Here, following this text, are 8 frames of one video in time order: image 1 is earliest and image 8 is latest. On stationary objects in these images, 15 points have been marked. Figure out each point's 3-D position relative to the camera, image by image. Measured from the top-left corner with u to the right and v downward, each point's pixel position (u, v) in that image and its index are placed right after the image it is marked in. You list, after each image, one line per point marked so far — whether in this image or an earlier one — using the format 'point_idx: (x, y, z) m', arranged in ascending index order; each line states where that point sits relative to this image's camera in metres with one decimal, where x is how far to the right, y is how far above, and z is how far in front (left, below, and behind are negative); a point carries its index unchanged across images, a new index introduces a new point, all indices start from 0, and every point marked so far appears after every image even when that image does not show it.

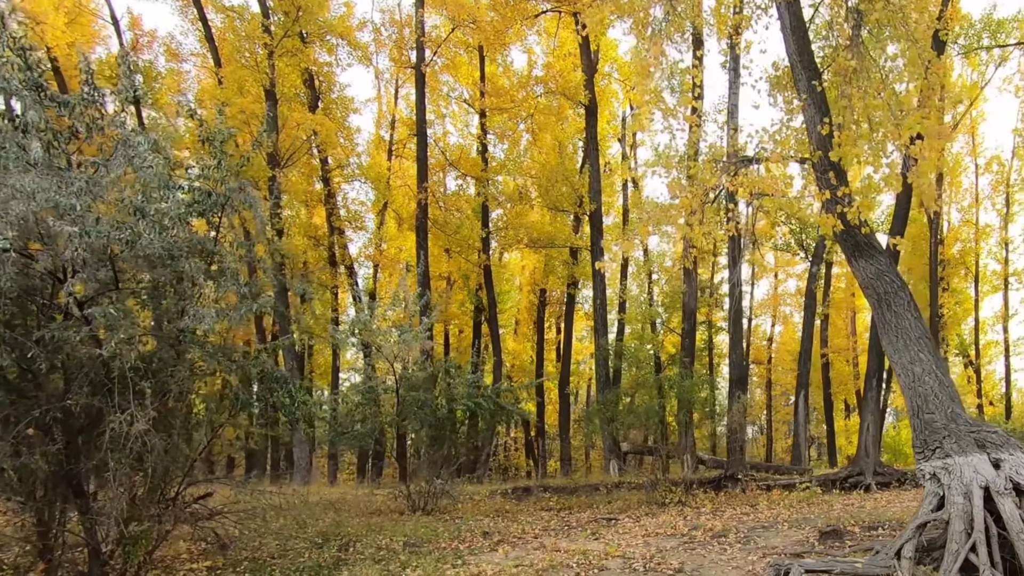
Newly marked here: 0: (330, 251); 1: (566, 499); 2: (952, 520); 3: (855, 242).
0: (-2.9, +0.6, +12.7) m
1: (+0.6, -2.3, +9.2) m
2: (+2.1, -1.1, +4.0) m
3: (+2.2, +0.3, +5.3) m
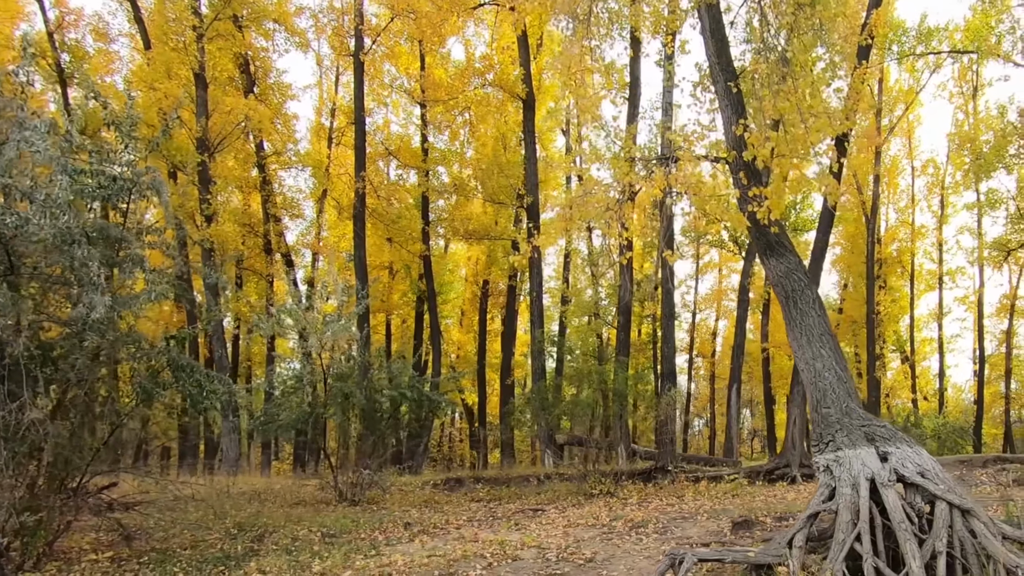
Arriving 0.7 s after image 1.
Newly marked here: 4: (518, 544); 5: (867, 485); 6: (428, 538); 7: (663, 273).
0: (-3.8, +0.8, +12.5) m
1: (-0.2, -2.3, +9.3) m
2: (+1.6, -1.1, +4.2) m
3: (+1.7, +0.3, +5.5) m
4: (0.0, -1.8, +5.8) m
5: (+1.8, -1.0, +4.2) m
6: (-0.6, -1.8, +6.0) m
7: (+1.9, +0.2, +10.6) m
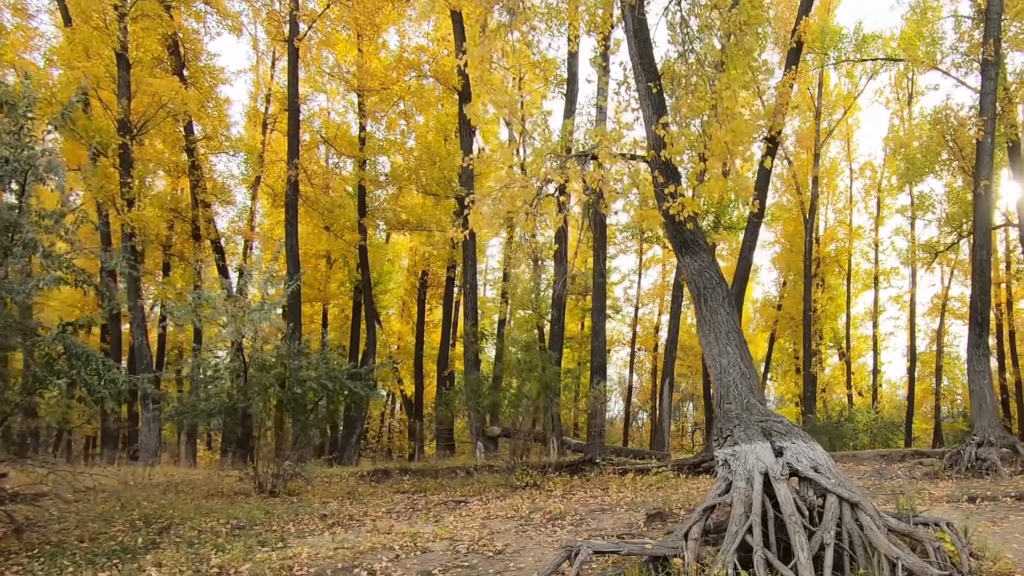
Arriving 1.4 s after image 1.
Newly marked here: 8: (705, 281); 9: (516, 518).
0: (-4.7, +0.9, +12.2) m
1: (-1.0, -2.2, +9.2) m
2: (+1.1, -1.1, +4.2) m
3: (+1.2, +0.3, +5.5) m
4: (-0.6, -1.7, +5.8) m
5: (+1.3, -1.0, +4.3) m
6: (-1.2, -1.7, +5.9) m
7: (+1.1, +0.3, +10.6) m
8: (+1.3, +0.1, +5.5) m
9: (0.0, -1.9, +6.7) m
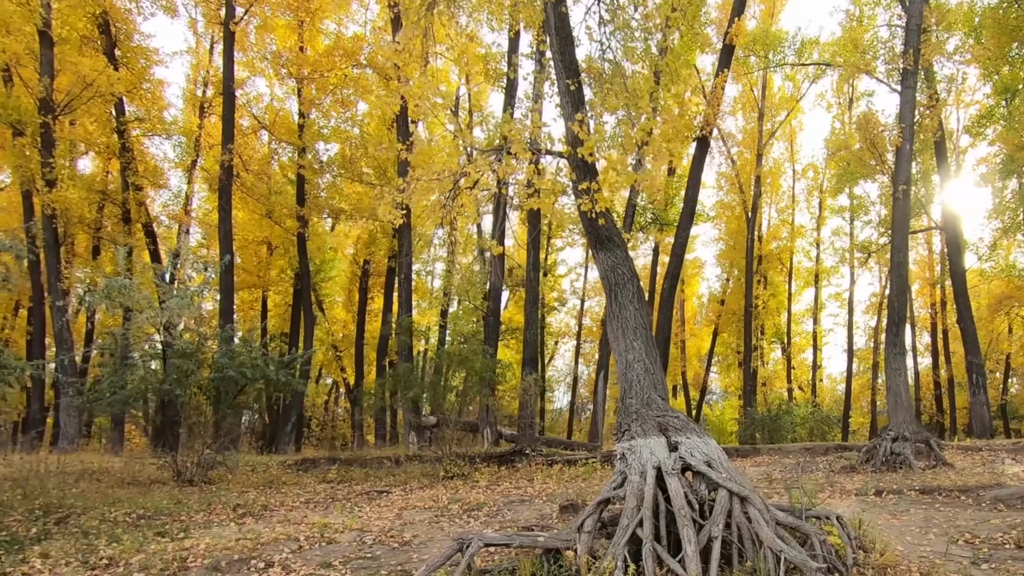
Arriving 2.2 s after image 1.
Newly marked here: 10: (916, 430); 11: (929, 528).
0: (-5.6, +1.2, +12.0) m
1: (-1.8, -2.0, +9.2) m
2: (+0.6, -1.1, +4.3) m
3: (+0.6, +0.4, +5.6) m
4: (-1.2, -1.7, +5.8) m
5: (+0.7, -1.0, +4.4) m
6: (-1.9, -1.6, +5.9) m
7: (+0.2, +0.4, +10.7) m
8: (+0.7, +0.1, +5.5) m
9: (-0.7, -1.8, +6.7) m
10: (+4.4, -1.5, +8.9) m
11: (+2.9, -1.7, +5.8) m
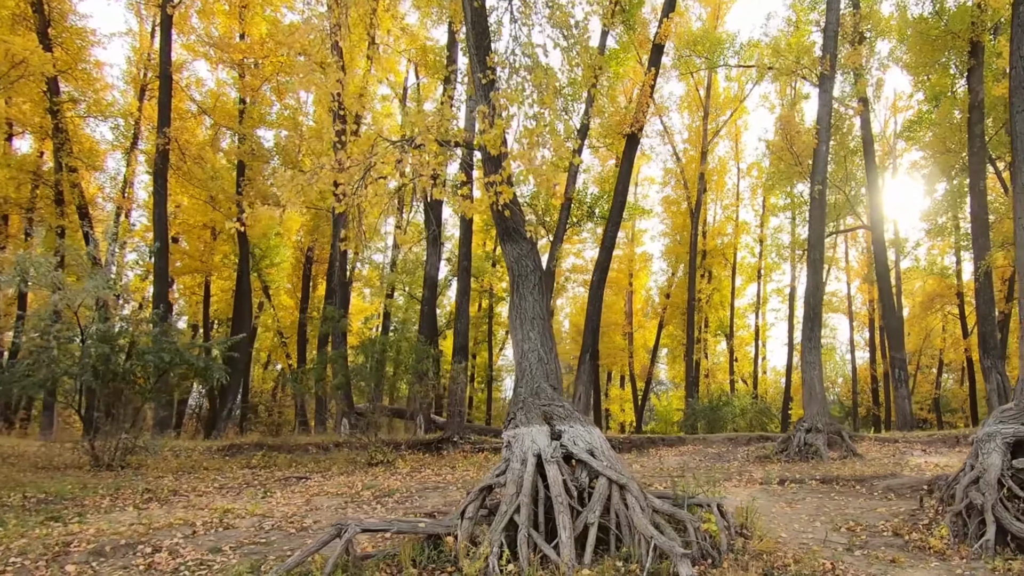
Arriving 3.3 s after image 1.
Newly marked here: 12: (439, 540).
0: (-6.5, +1.4, +11.8) m
1: (-2.7, -1.9, +9.2) m
2: (0.0, -1.1, +4.4) m
3: (-0.1, +0.4, +5.7) m
4: (-1.9, -1.6, +5.8) m
5: (+0.1, -0.9, +4.5) m
6: (-2.5, -1.5, +5.9) m
7: (-0.6, +0.5, +10.8) m
8: (+0.1, +0.1, +5.6) m
9: (-1.4, -1.7, +6.8) m
10: (+3.5, -1.5, +9.2) m
11: (+2.2, -1.6, +6.0) m
12: (-0.4, -1.3, +4.3) m
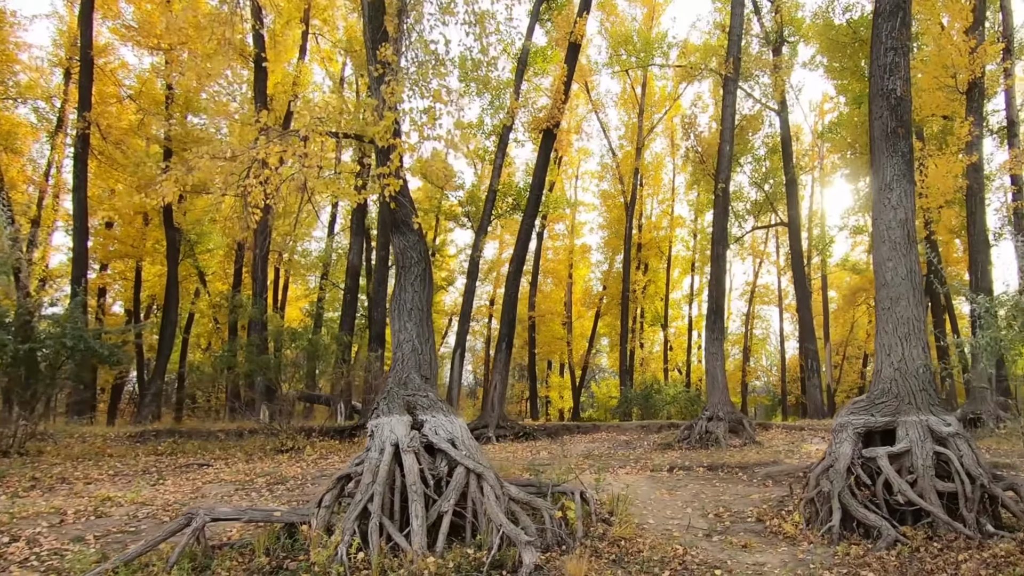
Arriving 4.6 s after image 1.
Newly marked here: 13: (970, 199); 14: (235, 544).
0: (-7.6, +1.6, +11.6) m
1: (-3.7, -1.8, +9.2) m
2: (-0.8, -1.0, +4.5) m
3: (-0.9, +0.5, +5.8) m
4: (-2.7, -1.5, +5.8) m
5: (-0.7, -0.9, +4.6) m
6: (-3.4, -1.5, +5.9) m
7: (-1.7, +0.6, +10.8) m
8: (-0.8, +0.2, +5.7) m
9: (-2.3, -1.6, +6.8) m
10: (+2.5, -1.4, +9.5) m
11: (+1.4, -1.6, +6.2) m
12: (-1.2, -1.3, +4.4) m
13: (+5.4, +1.0, +9.7) m
14: (-1.5, -1.3, +4.3) m
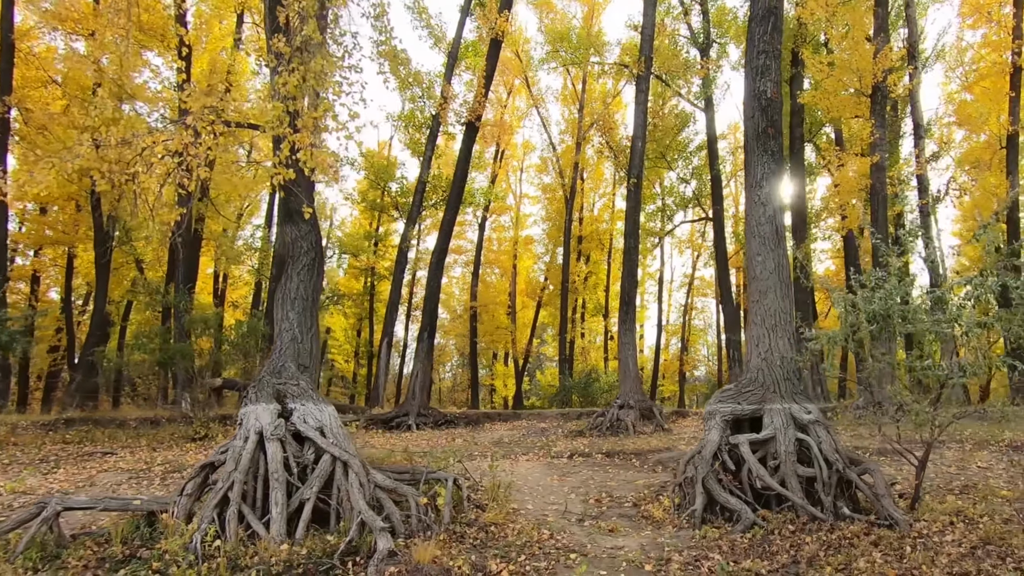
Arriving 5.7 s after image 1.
0: (-8.6, +1.8, +11.3) m
1: (-4.7, -1.6, +9.2) m
2: (-1.6, -1.0, +4.6) m
3: (-1.7, +0.5, +5.8) m
4: (-3.5, -1.4, +5.8) m
5: (-1.4, -0.8, +4.7) m
6: (-4.2, -1.4, +5.9) m
7: (-2.7, +0.8, +10.8) m
8: (-1.6, +0.3, +5.8) m
9: (-3.1, -1.5, +6.8) m
10: (+1.5, -1.3, +9.7) m
11: (+0.5, -1.5, +6.4) m
12: (-1.9, -1.2, +4.5) m
13: (+4.4, +1.1, +10.0) m
14: (-2.2, -1.3, +4.4) m
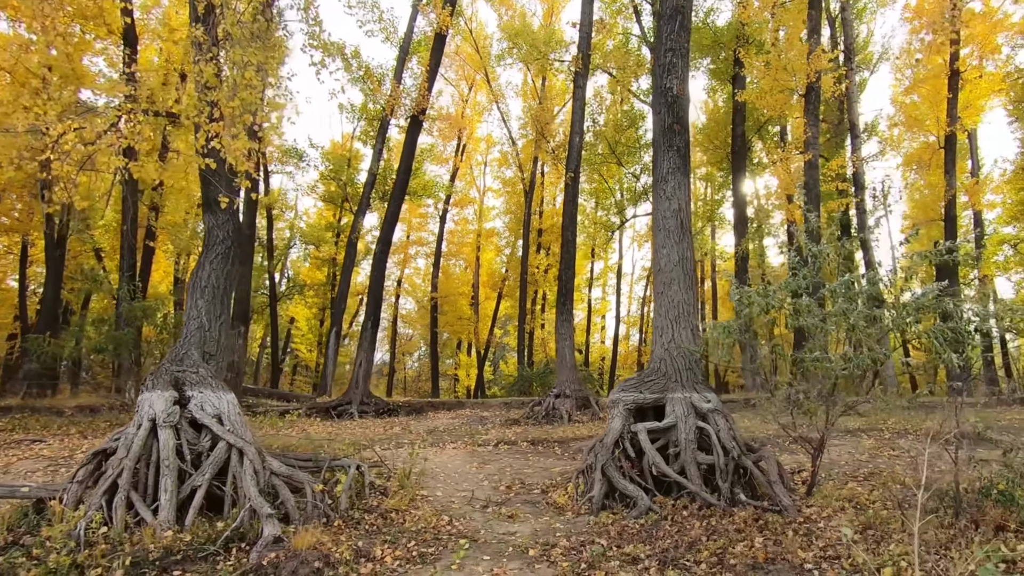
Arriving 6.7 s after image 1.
0: (-9.4, +2.0, +11.1) m
1: (-5.4, -1.5, +9.1) m
2: (-2.2, -0.9, +4.7) m
3: (-2.3, +0.6, +5.9) m
4: (-4.2, -1.3, +5.8) m
5: (-2.0, -0.8, +4.7) m
6: (-4.9, -1.3, +5.9) m
7: (-3.4, +0.9, +10.8) m
8: (-2.2, +0.3, +5.8) m
9: (-3.8, -1.4, +6.9) m
10: (+0.8, -1.2, +9.8) m
11: (-0.1, -1.5, +6.5) m
12: (-2.5, -1.2, +4.5) m
13: (+3.7, +1.2, +10.2) m
14: (-2.8, -1.2, +4.4) m
